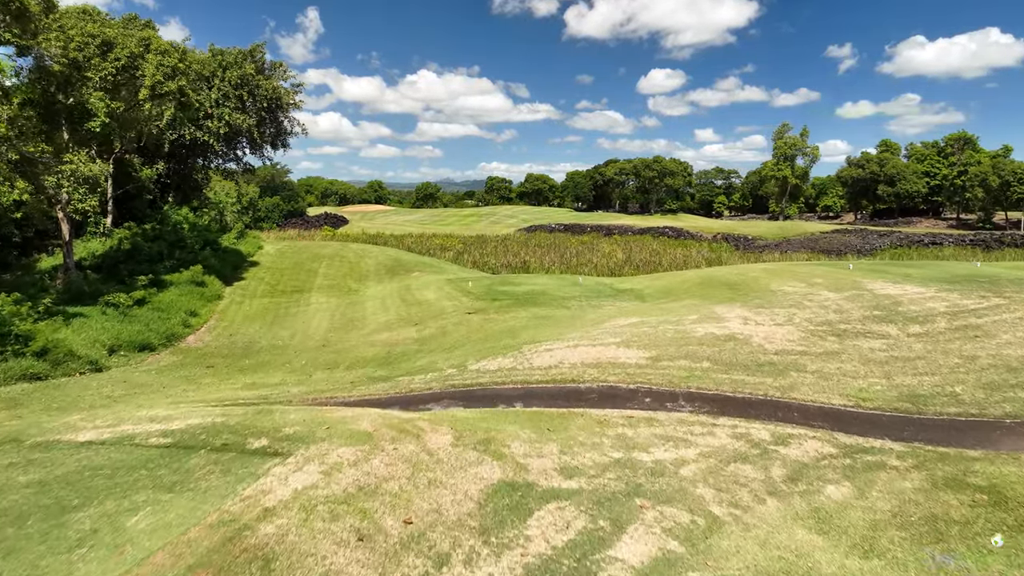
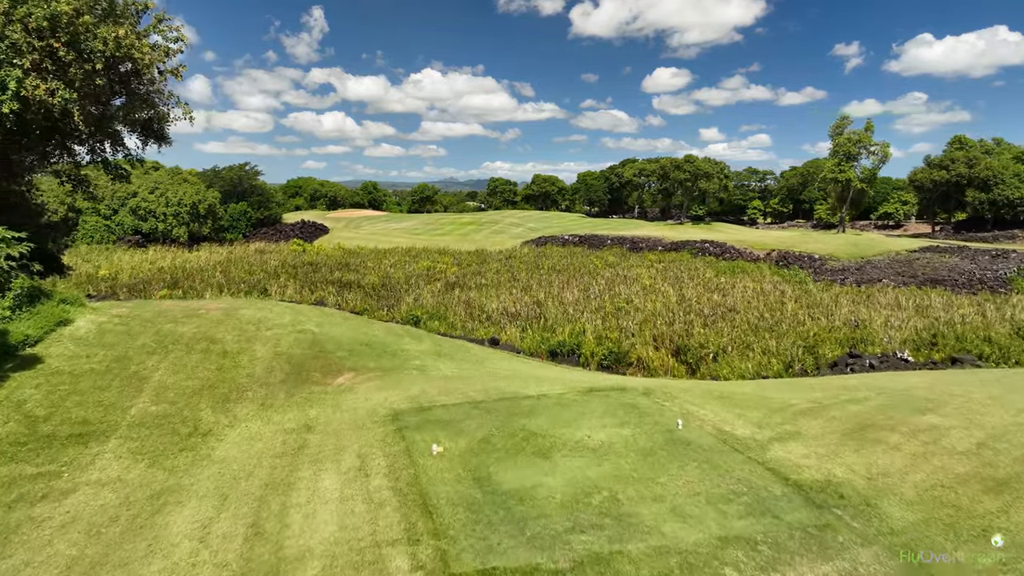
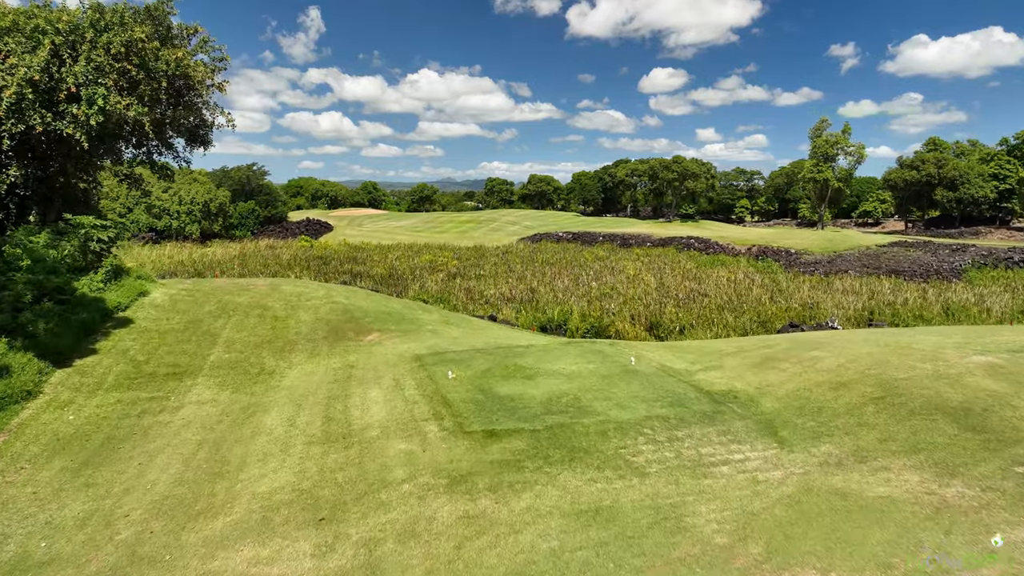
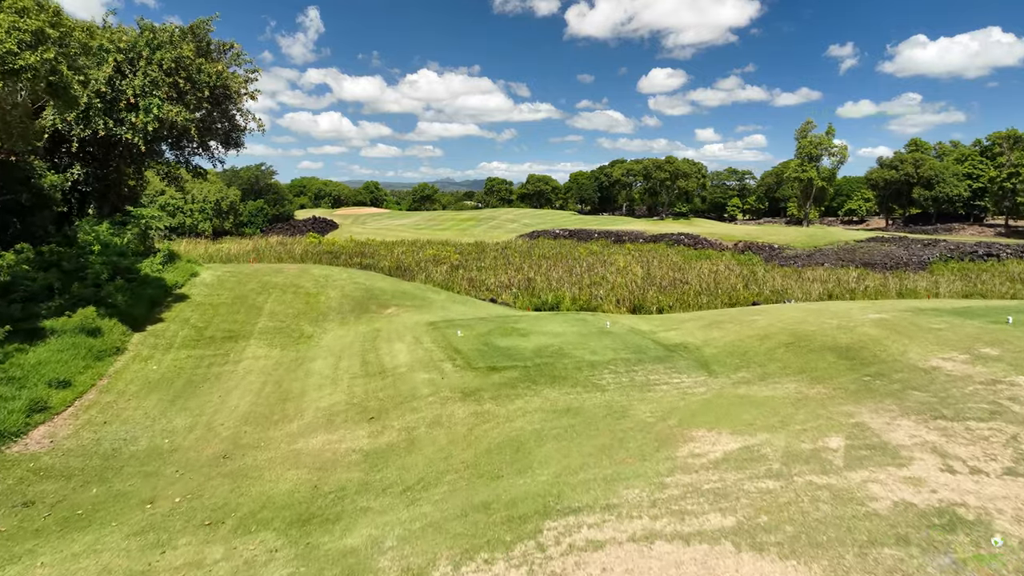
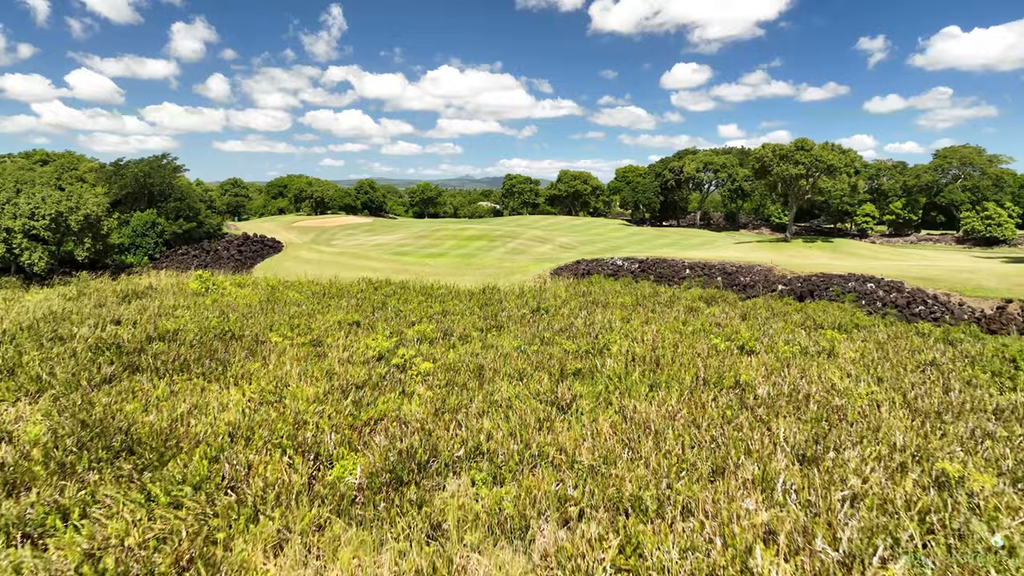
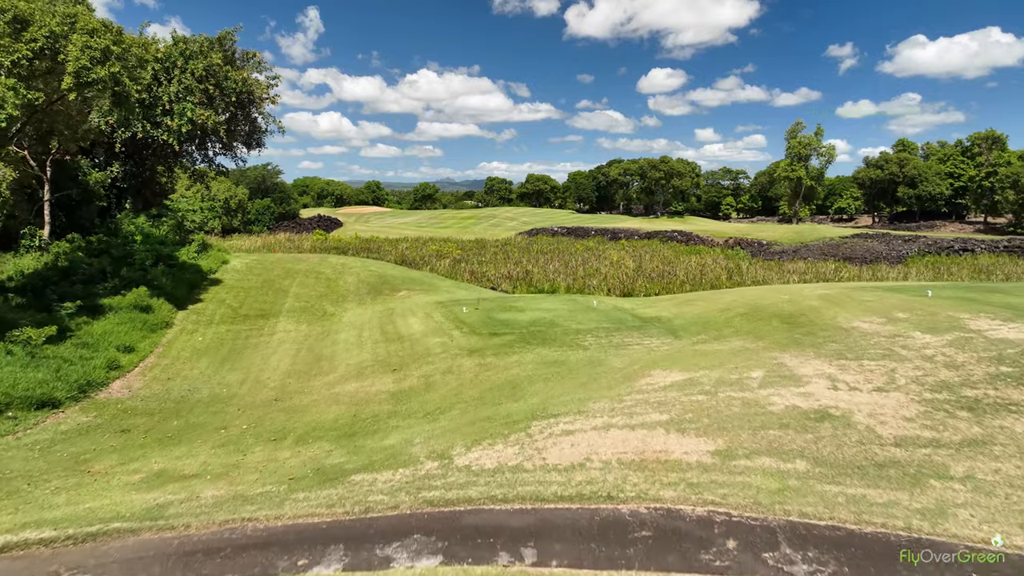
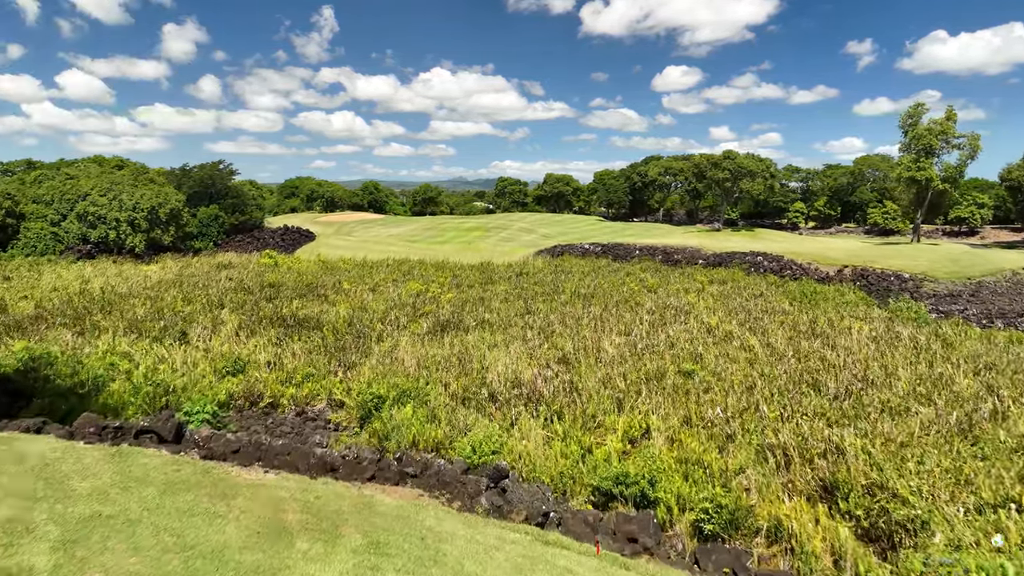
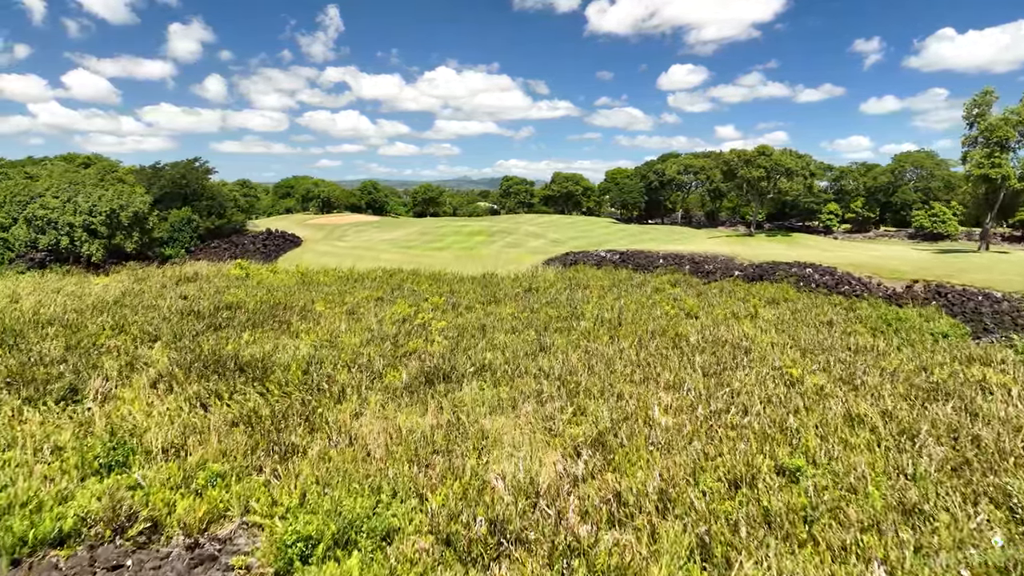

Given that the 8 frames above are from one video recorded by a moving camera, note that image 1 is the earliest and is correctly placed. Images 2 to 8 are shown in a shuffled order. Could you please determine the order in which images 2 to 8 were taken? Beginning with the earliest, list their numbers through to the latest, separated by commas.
6, 4, 3, 2, 7, 8, 5
